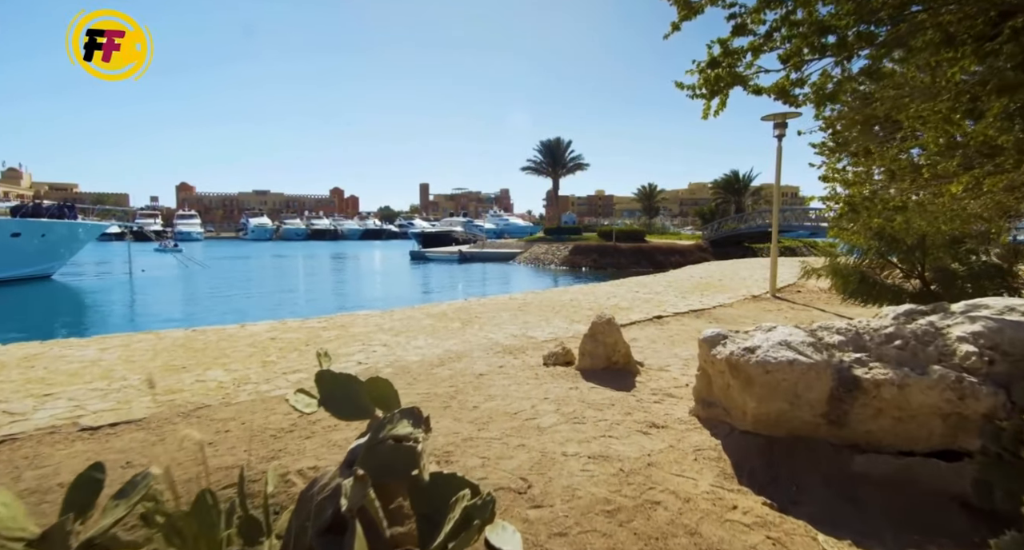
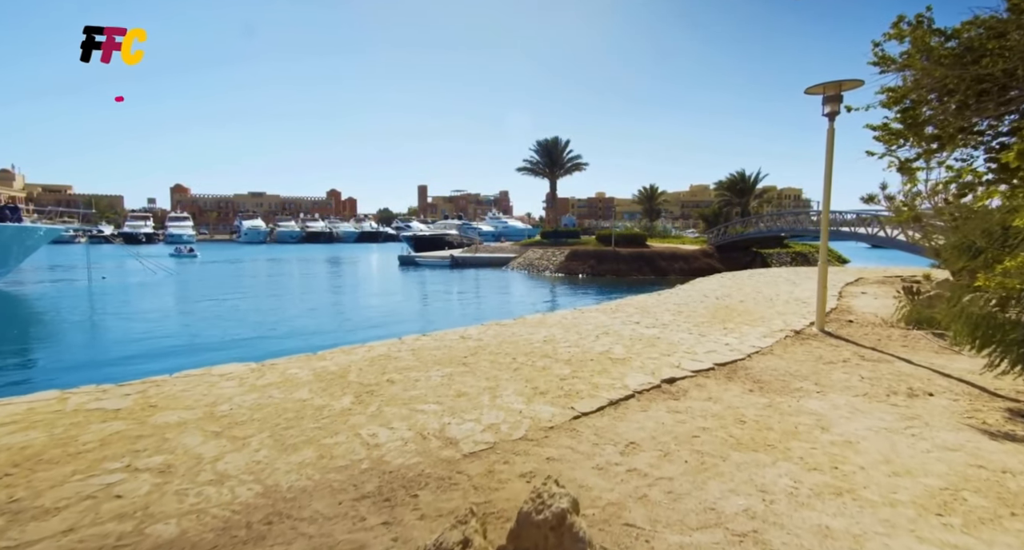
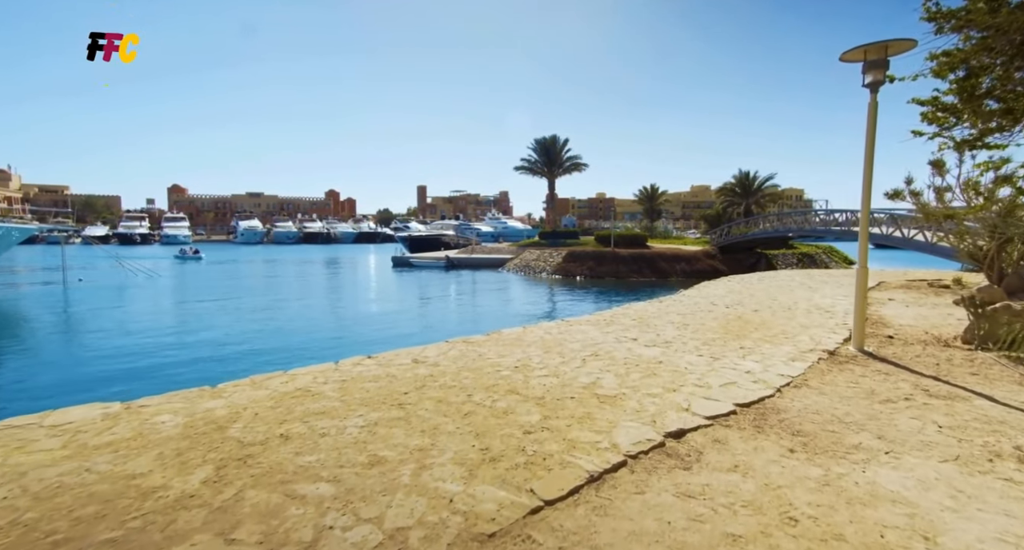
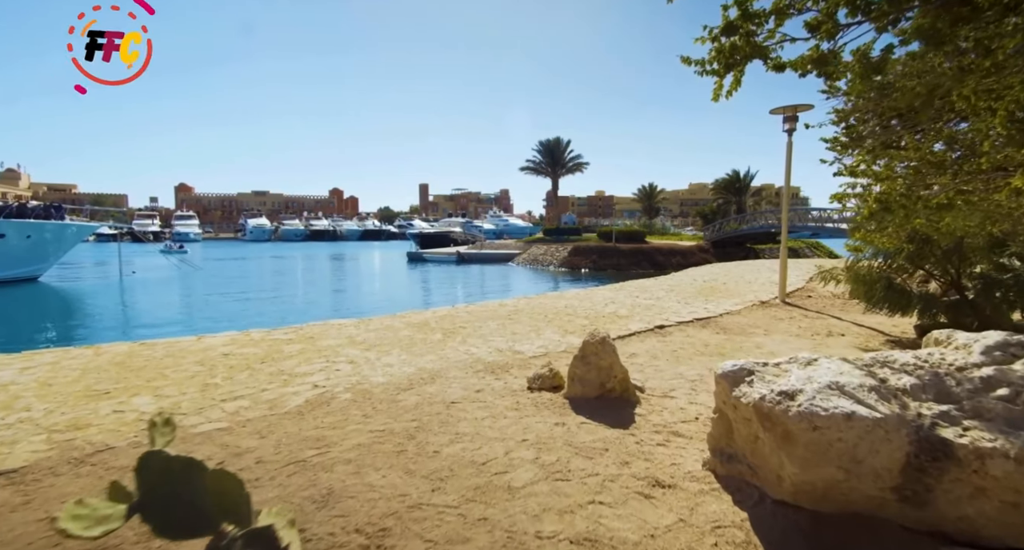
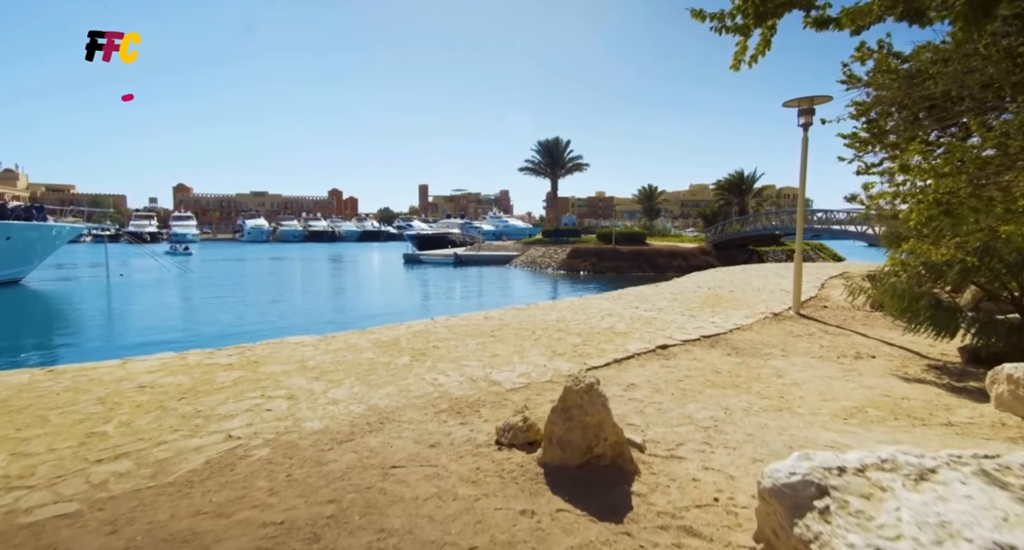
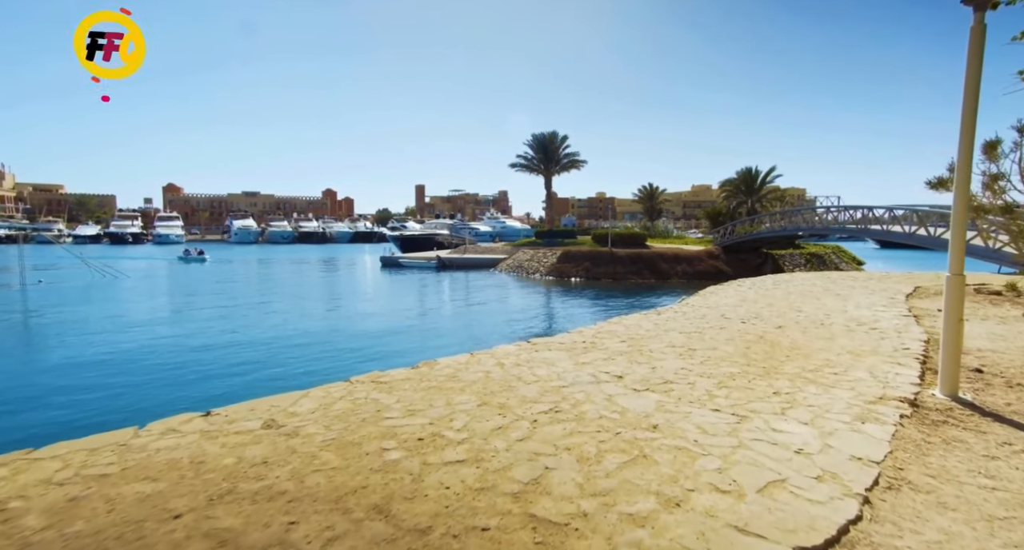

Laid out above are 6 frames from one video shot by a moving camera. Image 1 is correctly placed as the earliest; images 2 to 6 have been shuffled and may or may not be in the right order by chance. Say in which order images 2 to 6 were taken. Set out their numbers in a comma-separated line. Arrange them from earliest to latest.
4, 5, 2, 3, 6
